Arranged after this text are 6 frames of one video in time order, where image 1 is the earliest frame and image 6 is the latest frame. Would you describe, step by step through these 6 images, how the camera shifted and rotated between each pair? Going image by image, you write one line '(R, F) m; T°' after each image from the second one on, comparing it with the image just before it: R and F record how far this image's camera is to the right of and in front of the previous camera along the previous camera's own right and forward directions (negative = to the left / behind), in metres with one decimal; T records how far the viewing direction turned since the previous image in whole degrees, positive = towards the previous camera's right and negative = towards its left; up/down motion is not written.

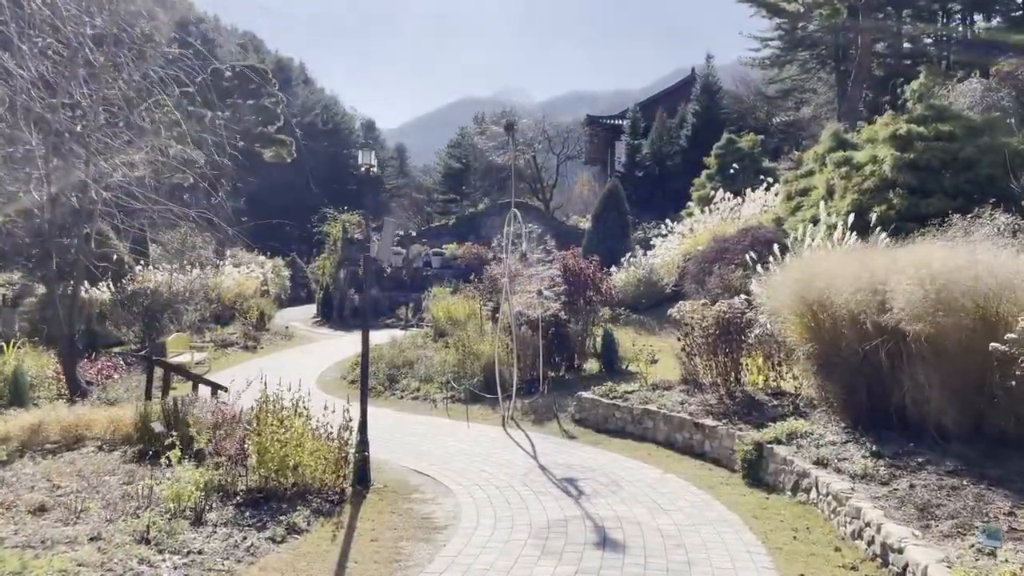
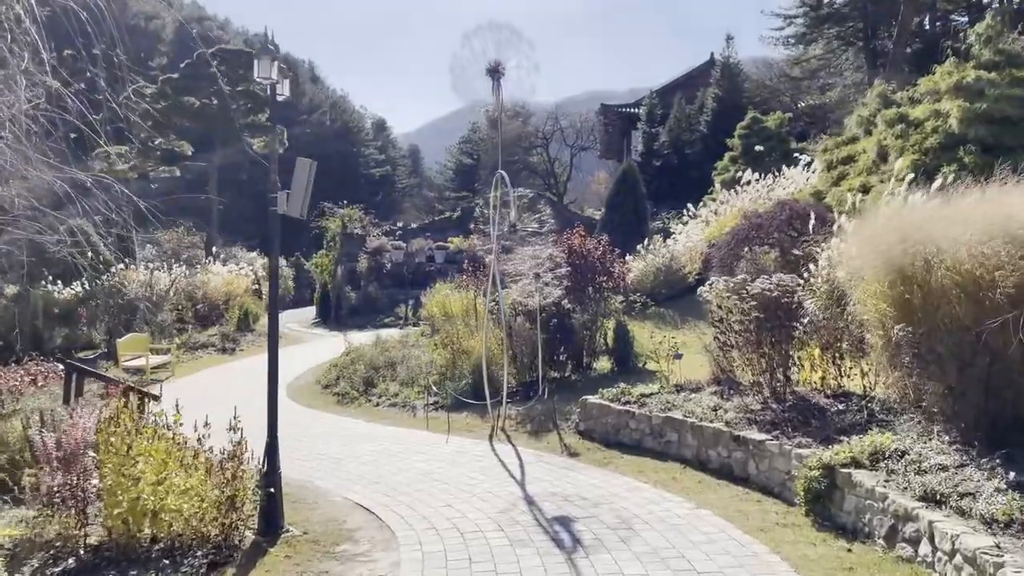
(+0.3, +2.0) m; -1°
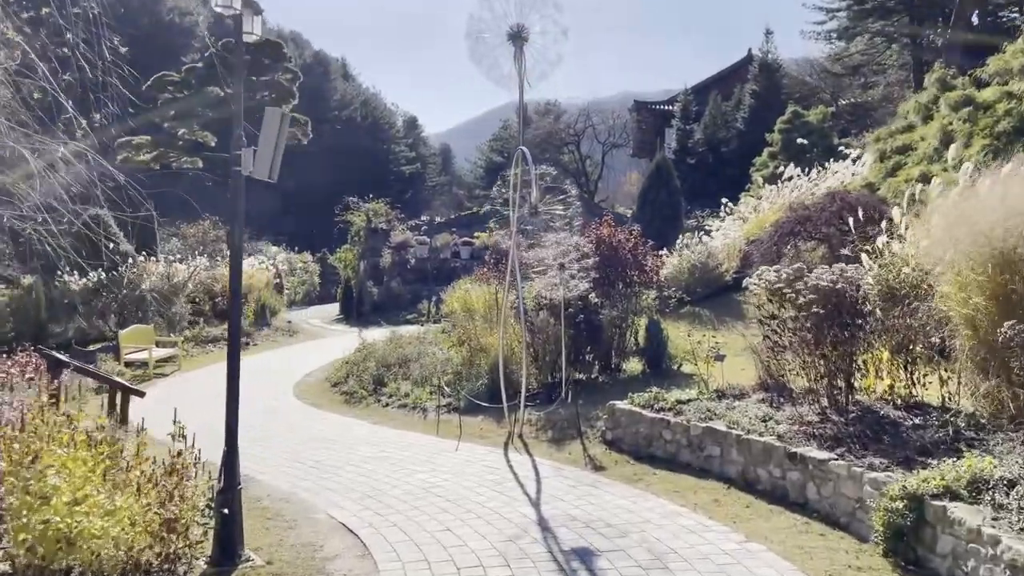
(+0.1, +0.9) m; -2°
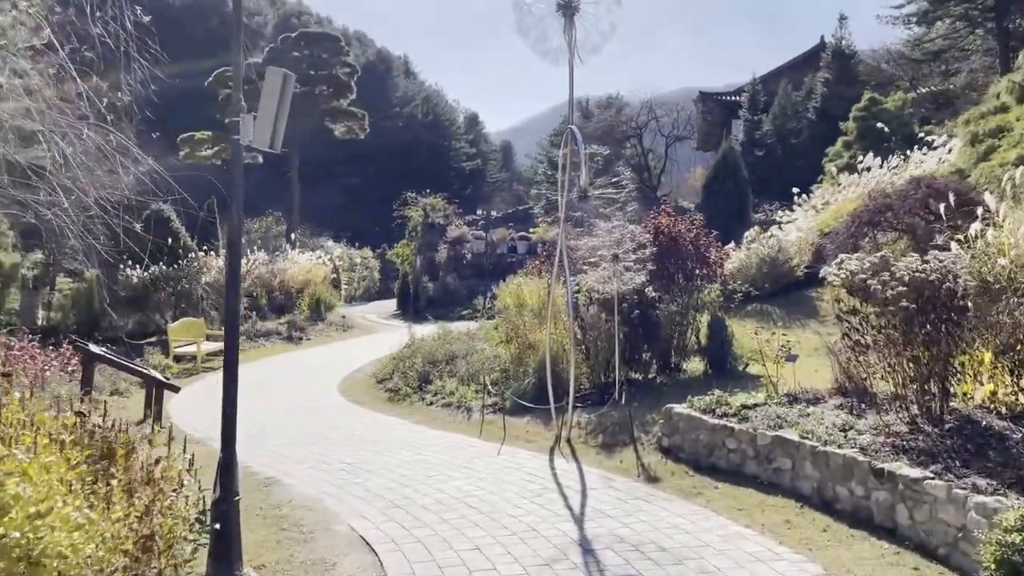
(+0.1, +0.6) m; -4°
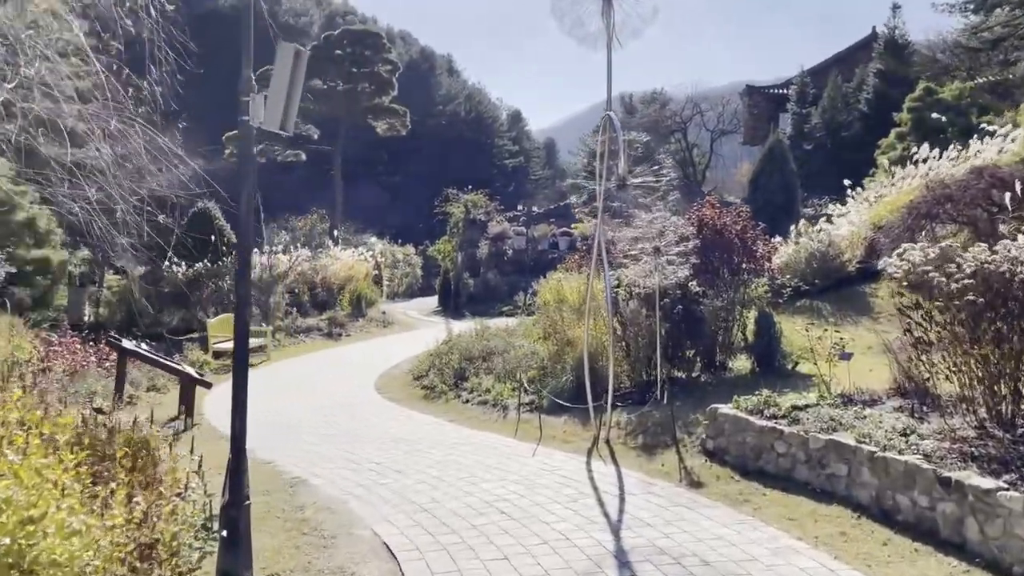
(+0.1, +0.3) m; -3°
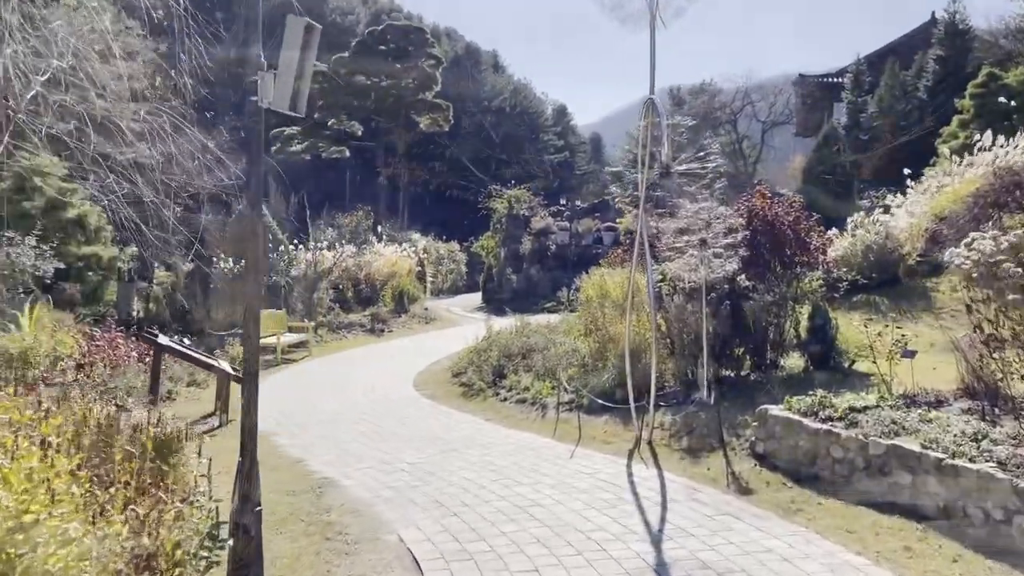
(+0.1, +0.3) m; -3°
